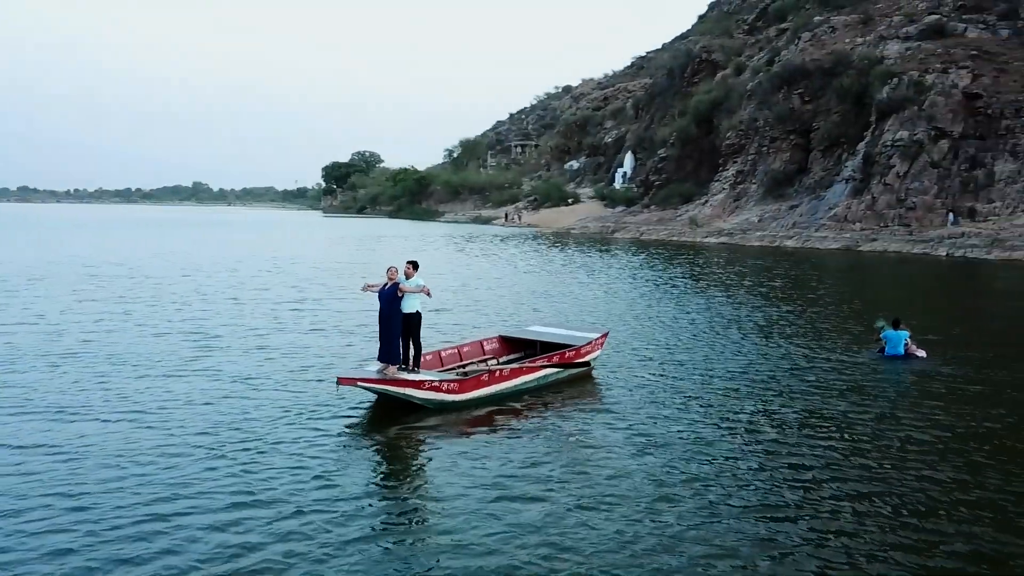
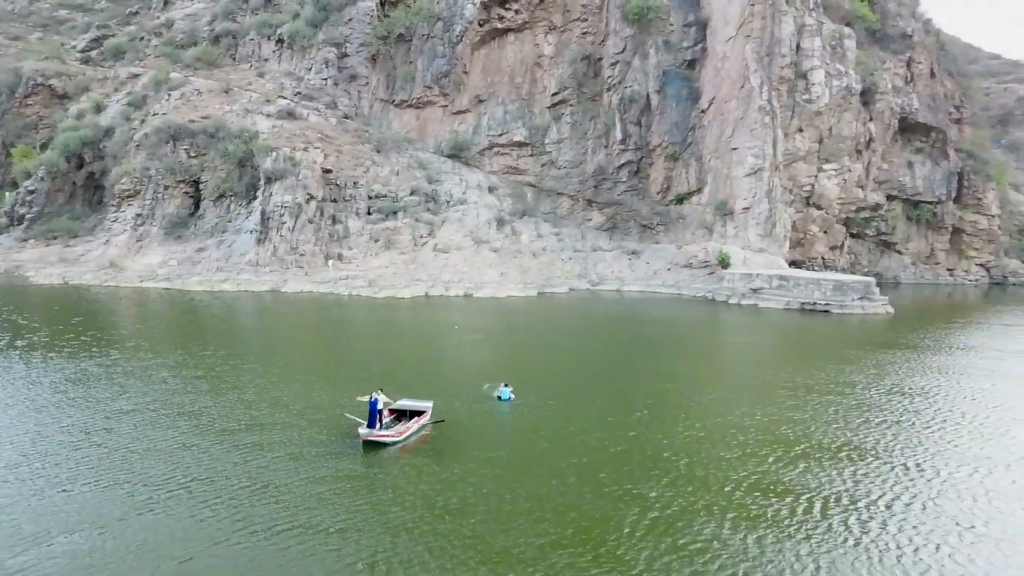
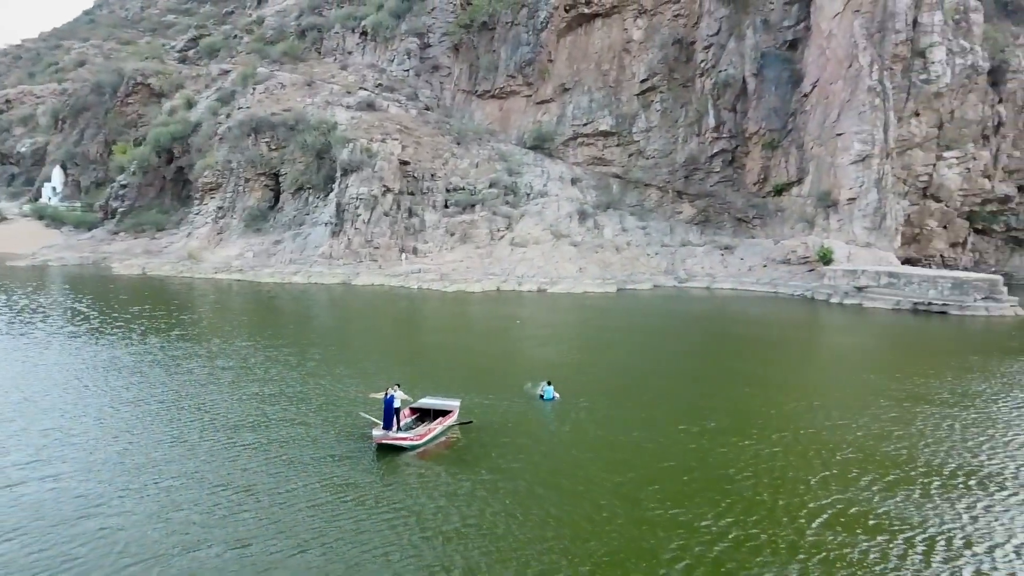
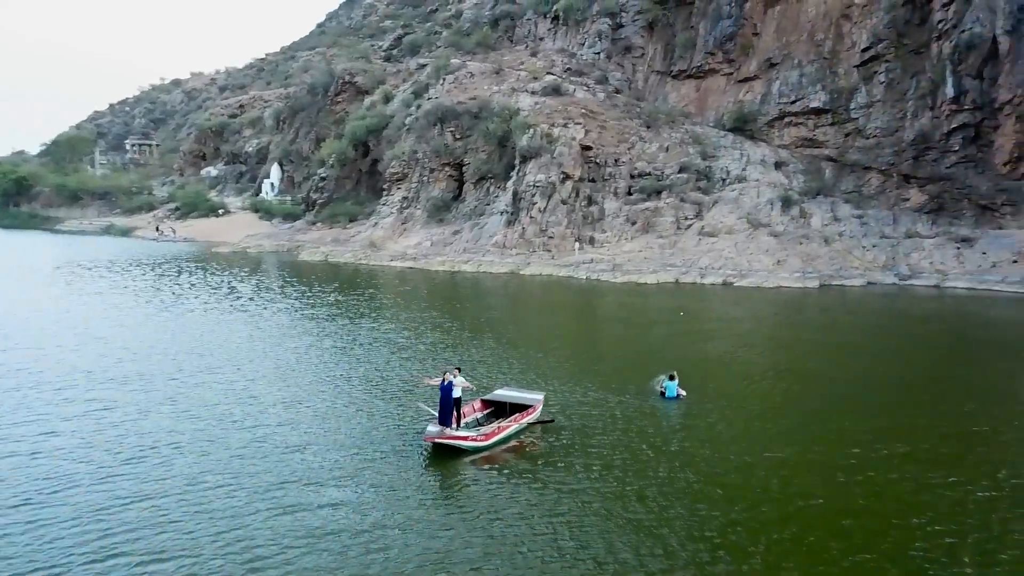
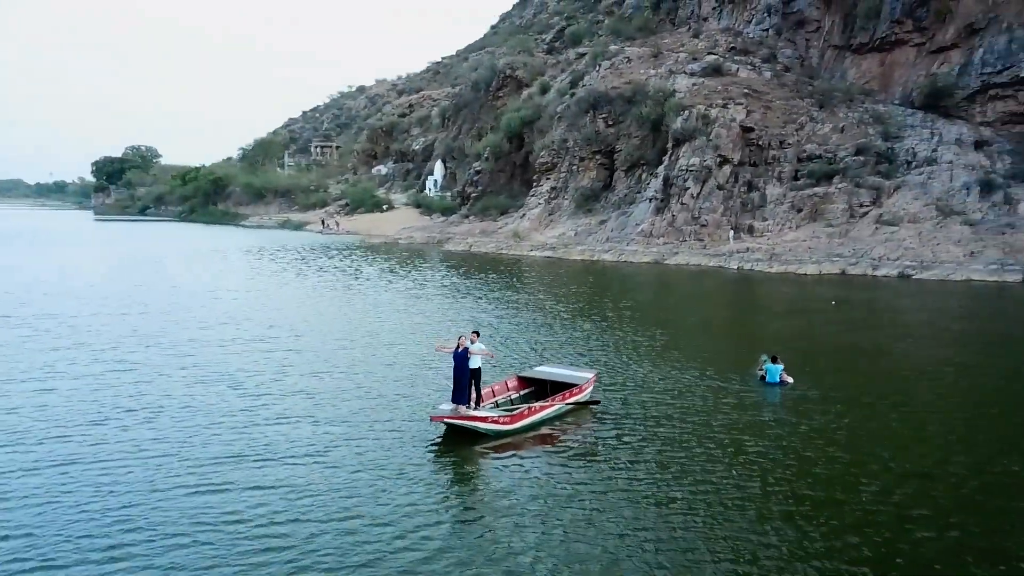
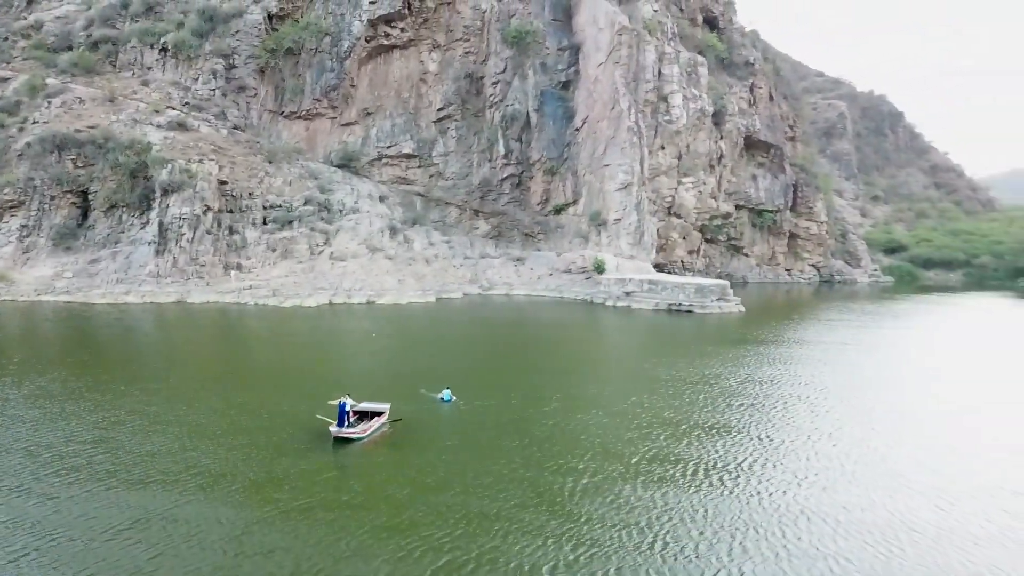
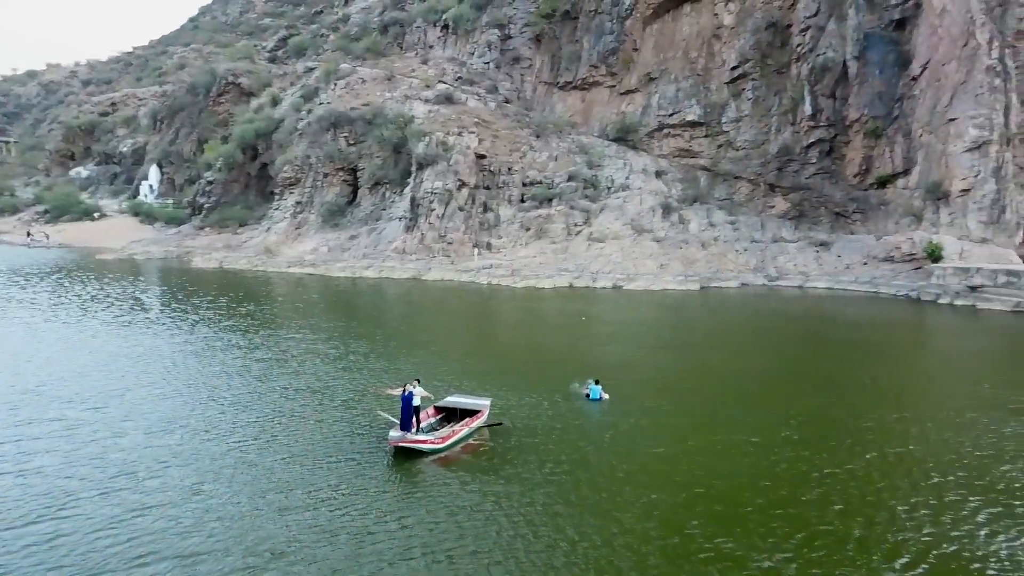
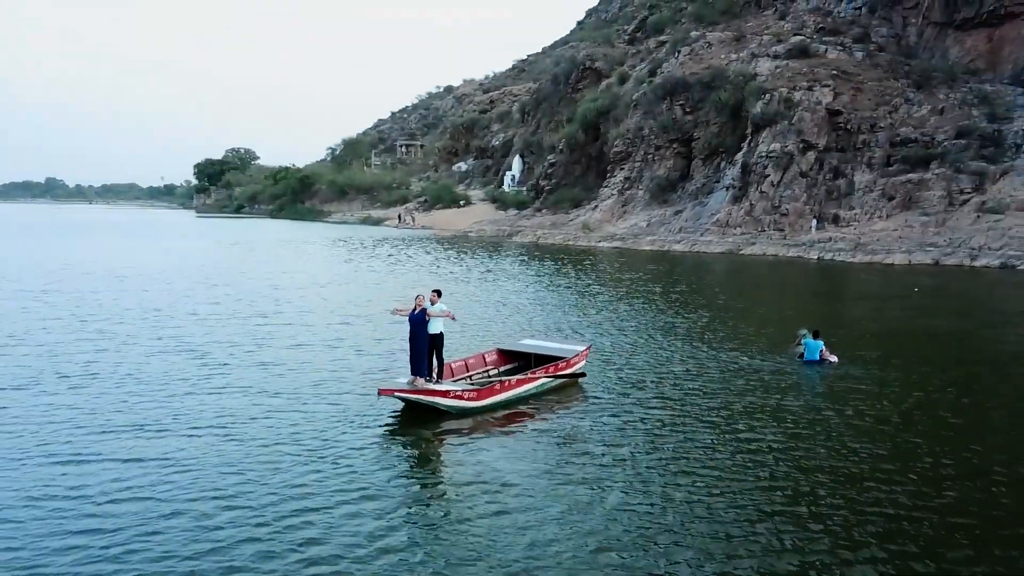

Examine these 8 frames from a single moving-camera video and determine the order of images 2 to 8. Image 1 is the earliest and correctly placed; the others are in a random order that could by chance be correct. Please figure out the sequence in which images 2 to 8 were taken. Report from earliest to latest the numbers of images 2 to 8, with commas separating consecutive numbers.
8, 5, 4, 7, 3, 2, 6
